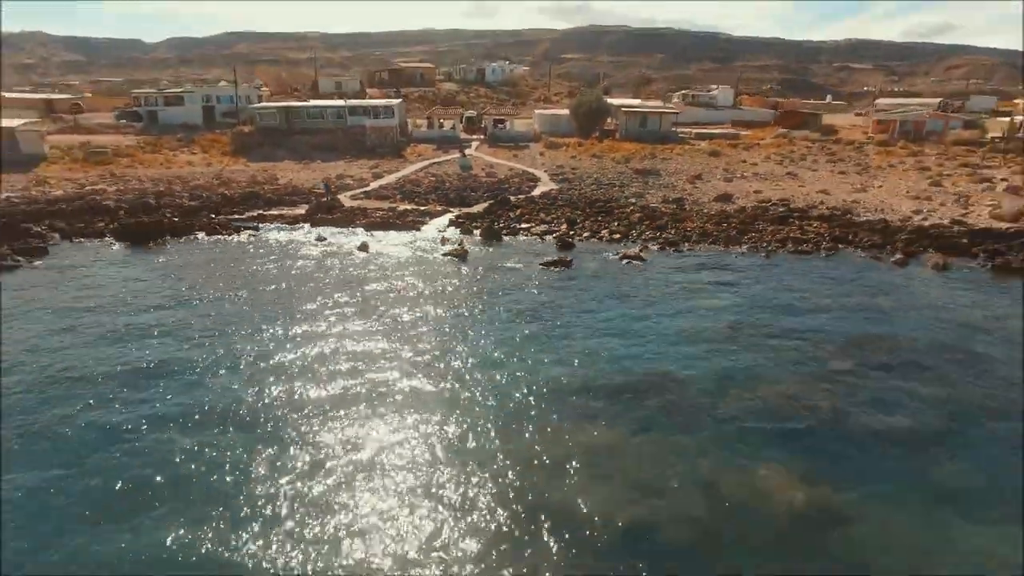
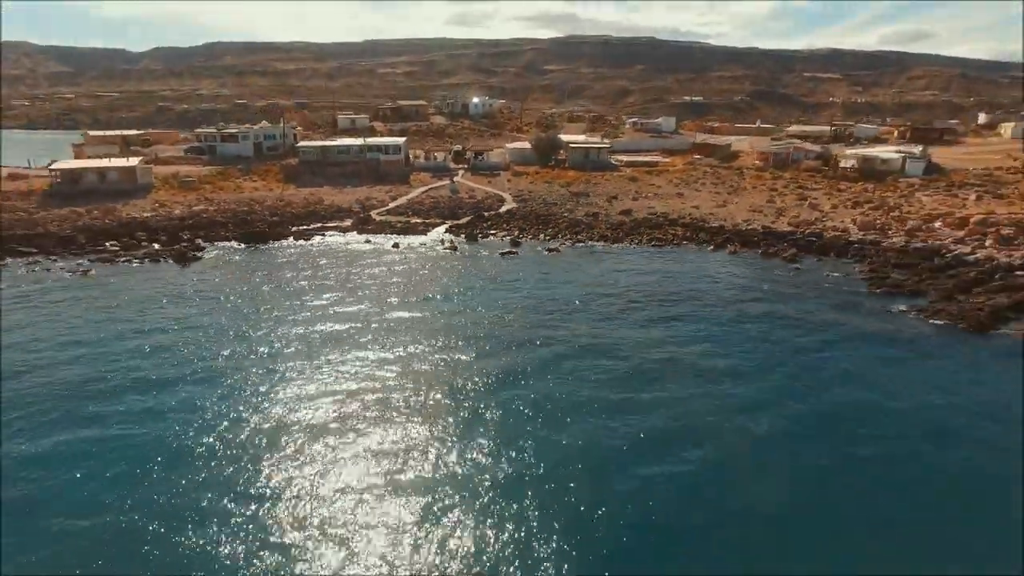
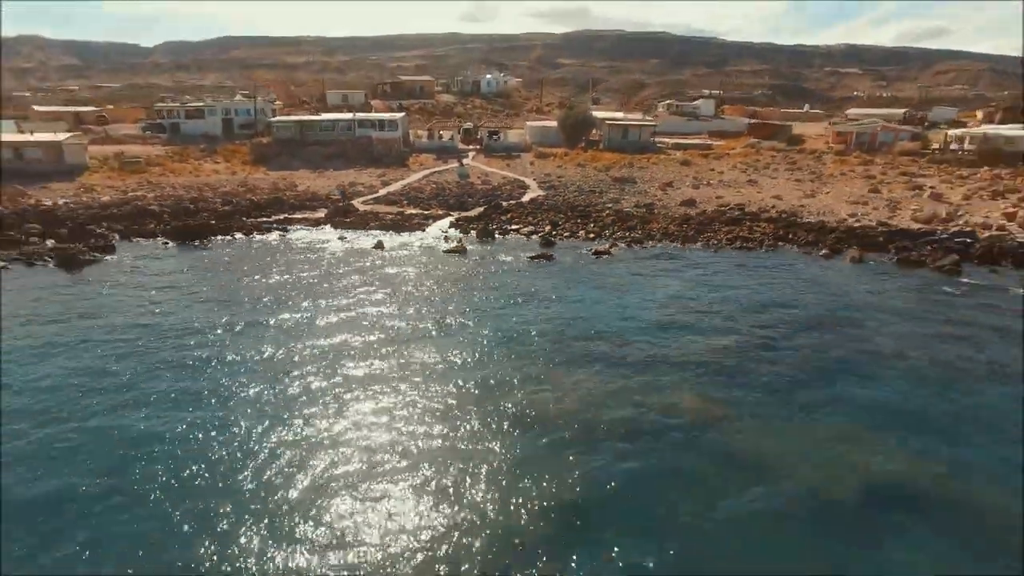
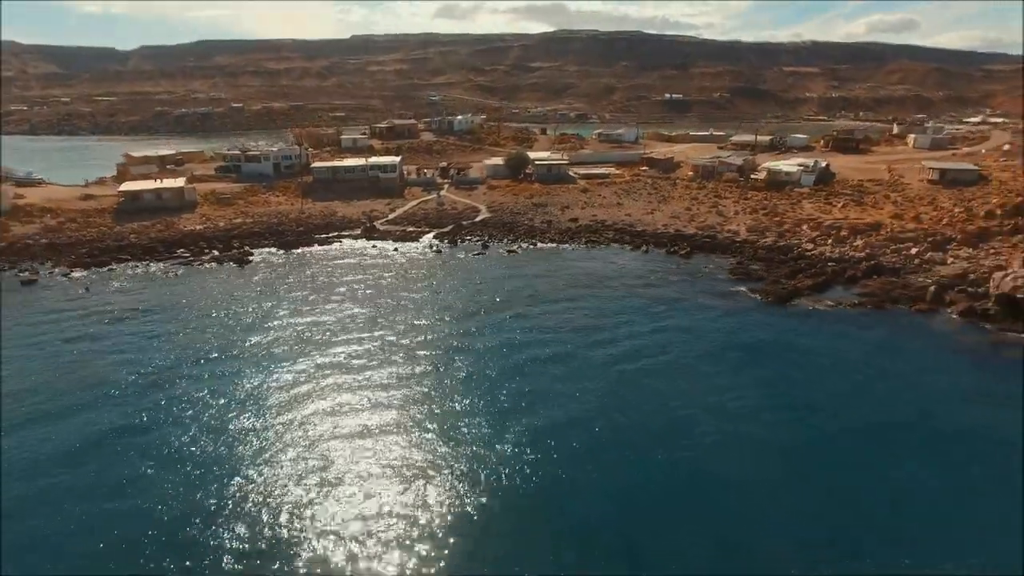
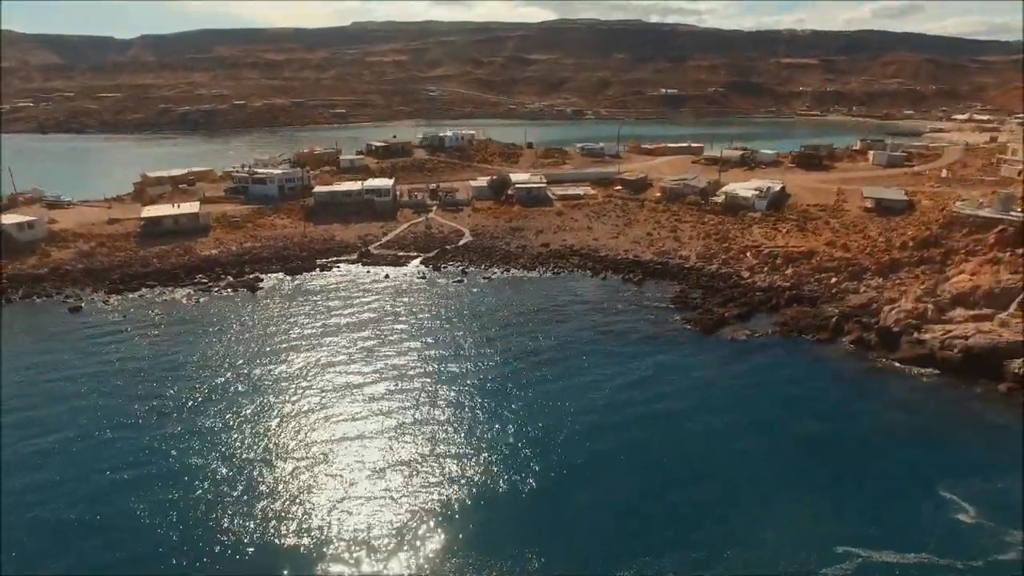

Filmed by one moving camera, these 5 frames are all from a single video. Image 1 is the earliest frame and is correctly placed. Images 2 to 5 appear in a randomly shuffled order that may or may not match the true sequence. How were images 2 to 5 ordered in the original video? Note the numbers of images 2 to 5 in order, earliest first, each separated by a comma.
3, 2, 4, 5
